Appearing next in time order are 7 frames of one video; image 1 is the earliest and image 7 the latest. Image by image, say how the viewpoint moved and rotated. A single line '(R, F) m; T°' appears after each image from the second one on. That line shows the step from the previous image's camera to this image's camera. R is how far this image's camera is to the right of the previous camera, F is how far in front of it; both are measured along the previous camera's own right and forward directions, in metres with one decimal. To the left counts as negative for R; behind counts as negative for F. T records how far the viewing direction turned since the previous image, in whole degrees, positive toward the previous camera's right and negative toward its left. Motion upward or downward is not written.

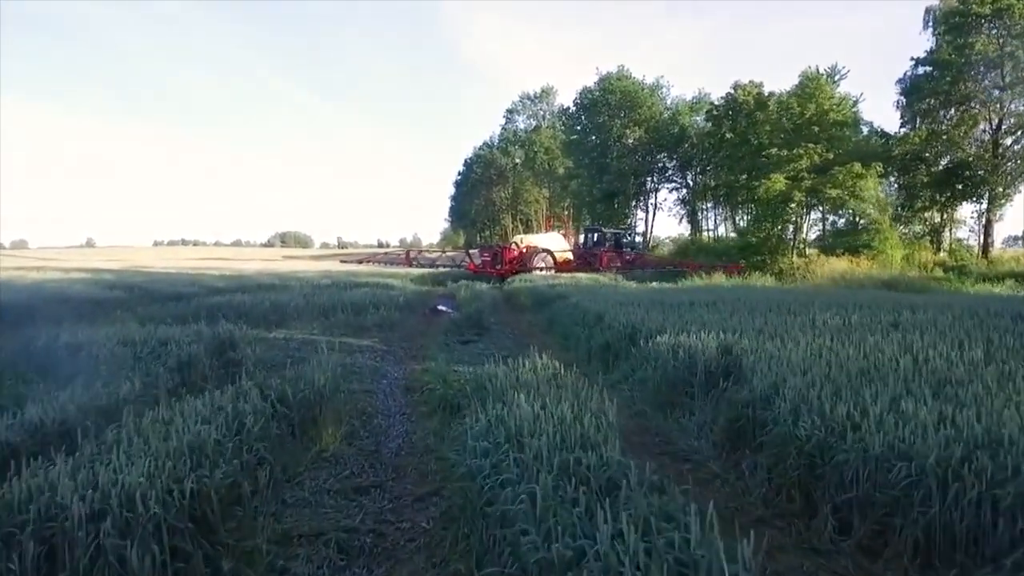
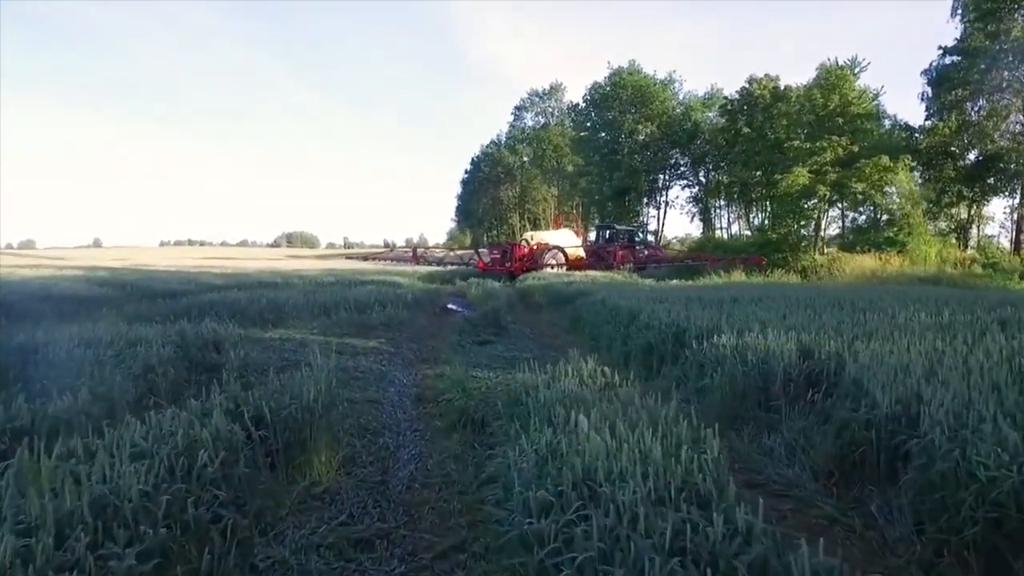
(-0.2, +1.0) m; 0°
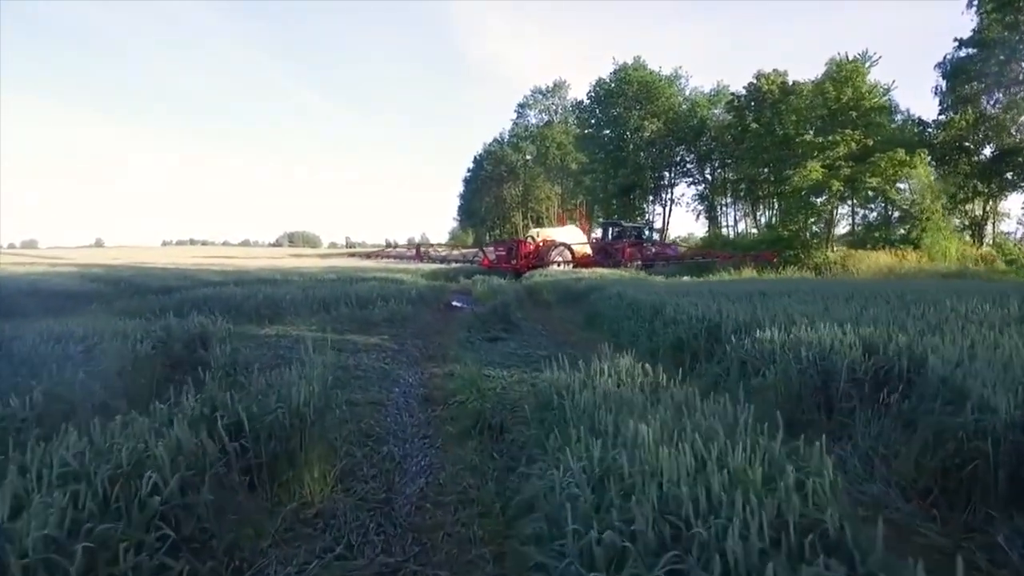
(-0.1, +0.6) m; 0°
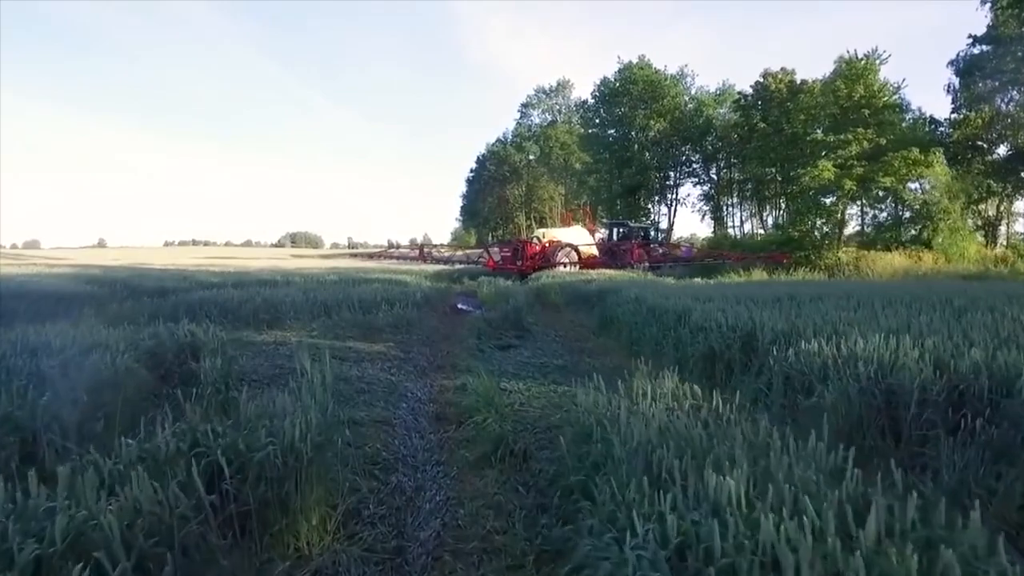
(-0.1, +0.5) m; 0°
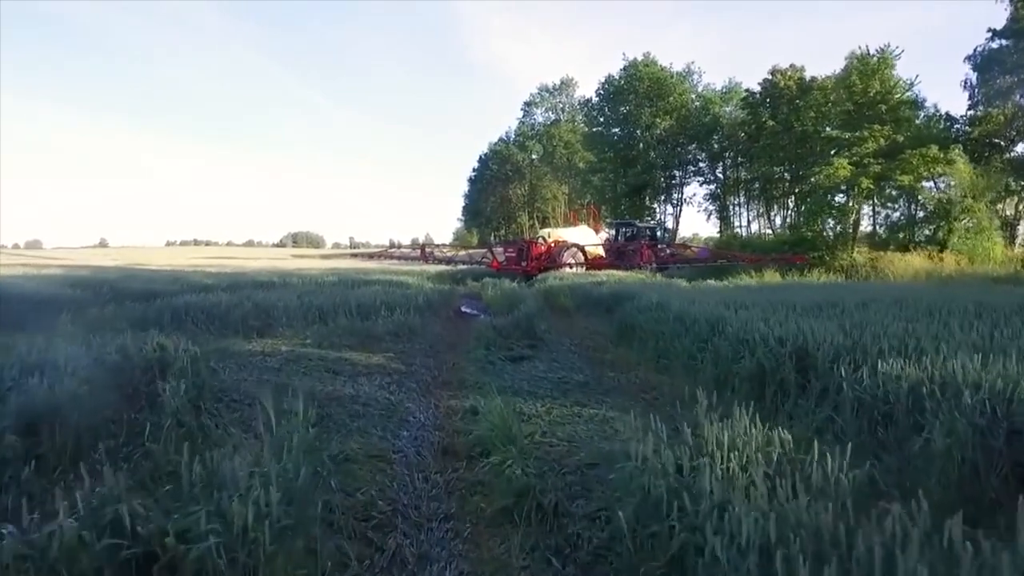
(-0.1, +0.8) m; 0°
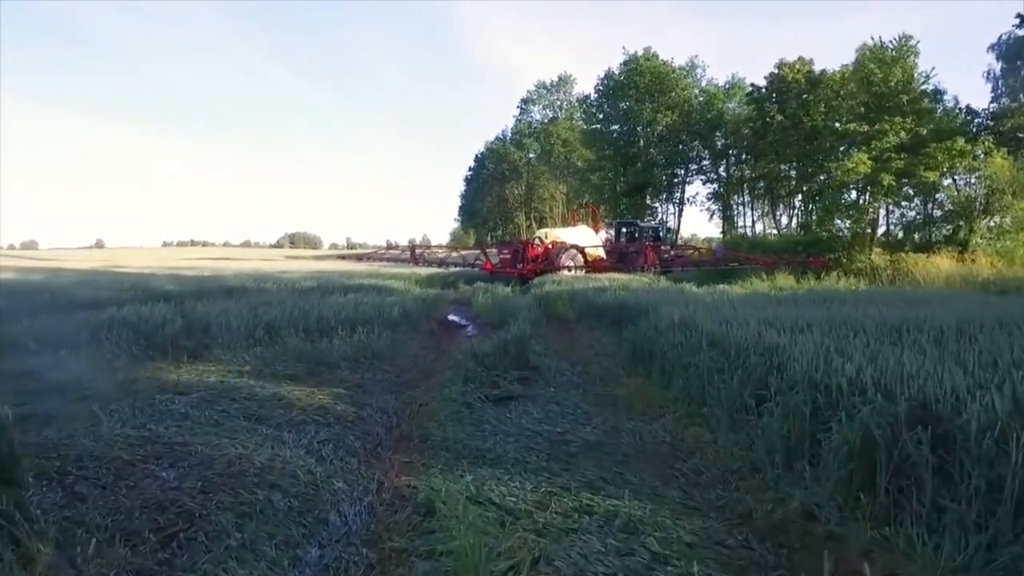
(+0.1, +1.7) m; 0°
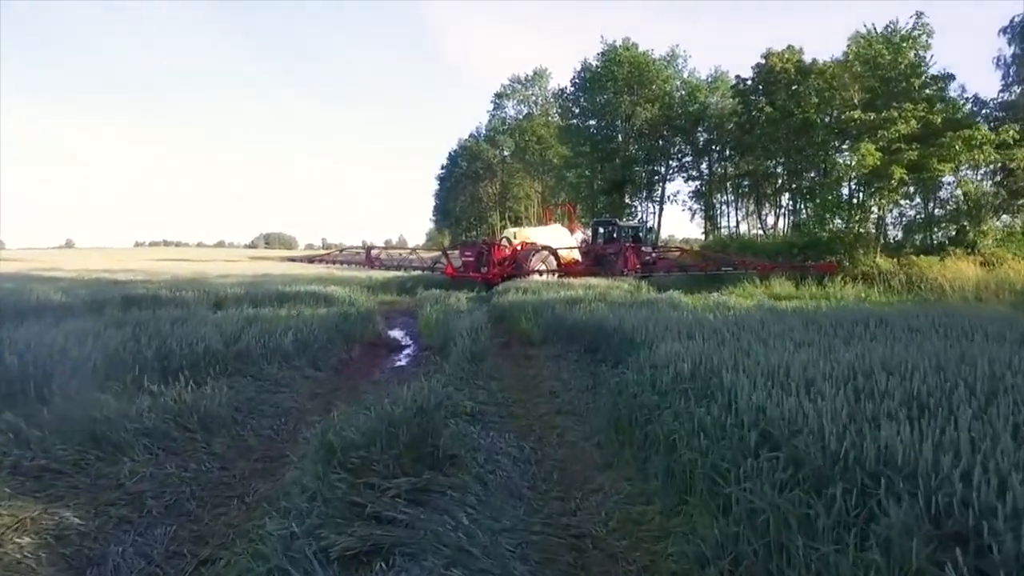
(+0.4, +2.7) m; +1°
